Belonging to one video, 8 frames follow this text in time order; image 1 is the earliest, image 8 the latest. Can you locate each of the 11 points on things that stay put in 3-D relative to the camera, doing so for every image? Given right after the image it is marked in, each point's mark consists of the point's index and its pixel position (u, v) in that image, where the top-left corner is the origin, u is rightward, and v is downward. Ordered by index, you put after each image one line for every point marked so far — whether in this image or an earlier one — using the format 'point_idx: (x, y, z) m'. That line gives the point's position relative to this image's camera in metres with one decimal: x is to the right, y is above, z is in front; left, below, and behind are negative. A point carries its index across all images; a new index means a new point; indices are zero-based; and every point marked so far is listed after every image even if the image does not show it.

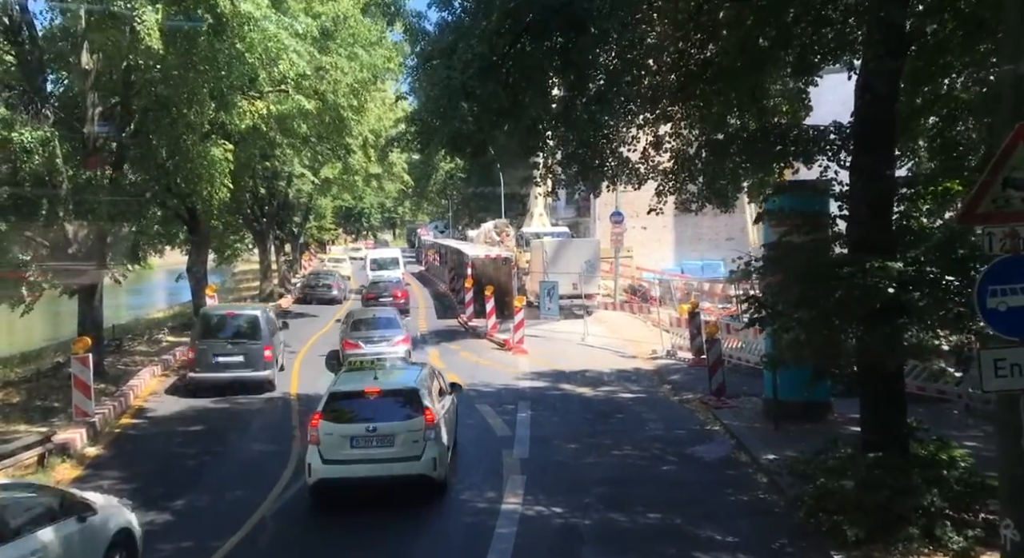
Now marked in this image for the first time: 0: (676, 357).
0: (+3.5, -1.7, +19.5) m
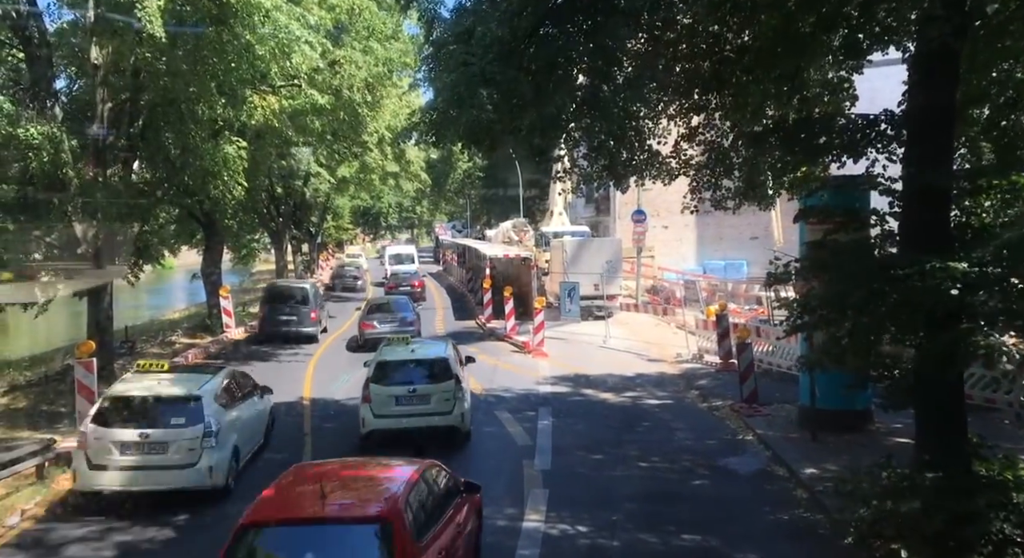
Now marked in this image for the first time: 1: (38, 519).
0: (+4.0, -1.7, +18.8) m
1: (-5.2, -2.6, +9.8) m
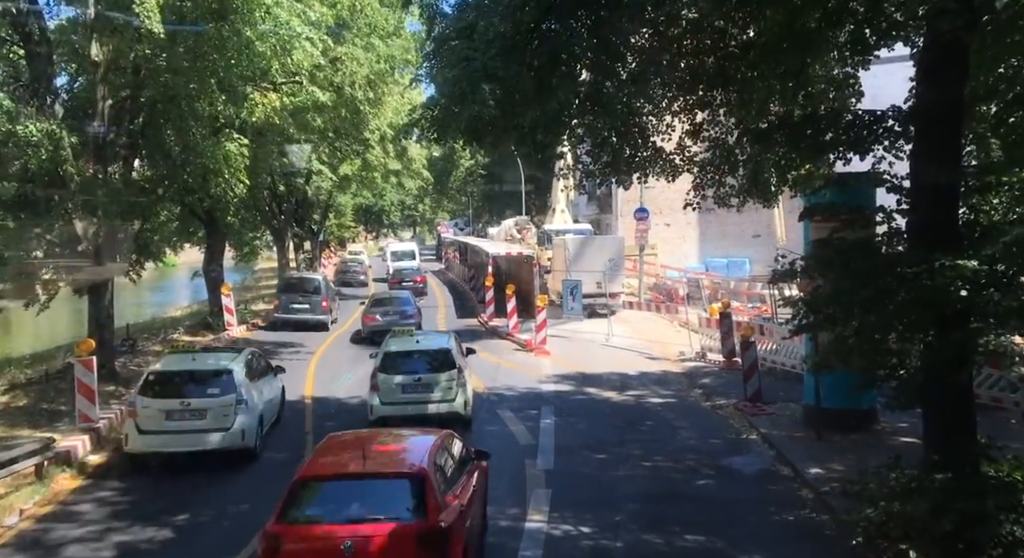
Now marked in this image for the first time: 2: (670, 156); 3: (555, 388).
0: (+4.0, -1.7, +18.7) m
1: (-5.1, -2.6, +9.7) m
2: (+1.9, +1.5, +10.8) m
3: (+0.8, -2.0, +16.8) m
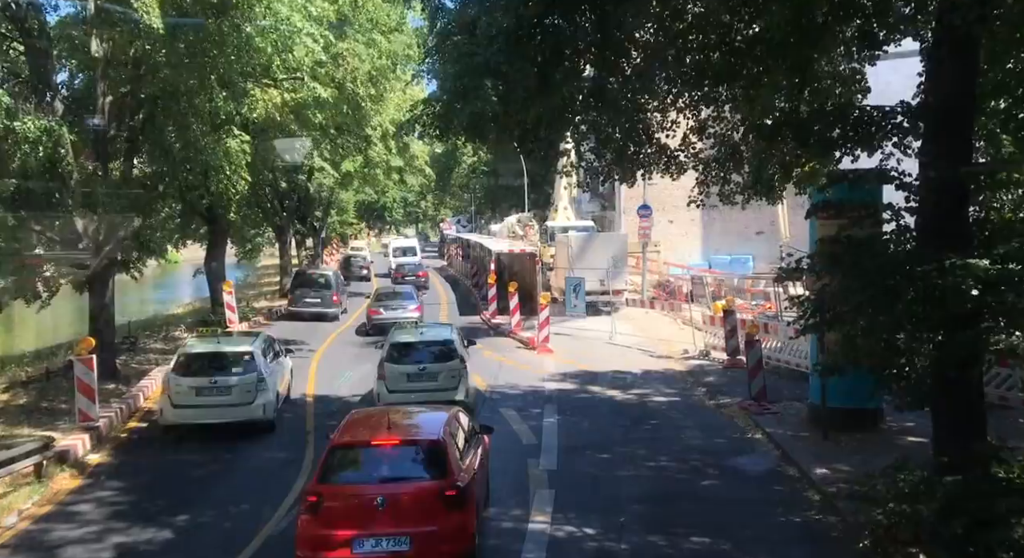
0: (+4.1, -1.6, +18.6) m
1: (-5.1, -2.6, +9.6) m
2: (+1.9, +1.5, +10.7) m
3: (+0.9, -2.0, +16.7) m
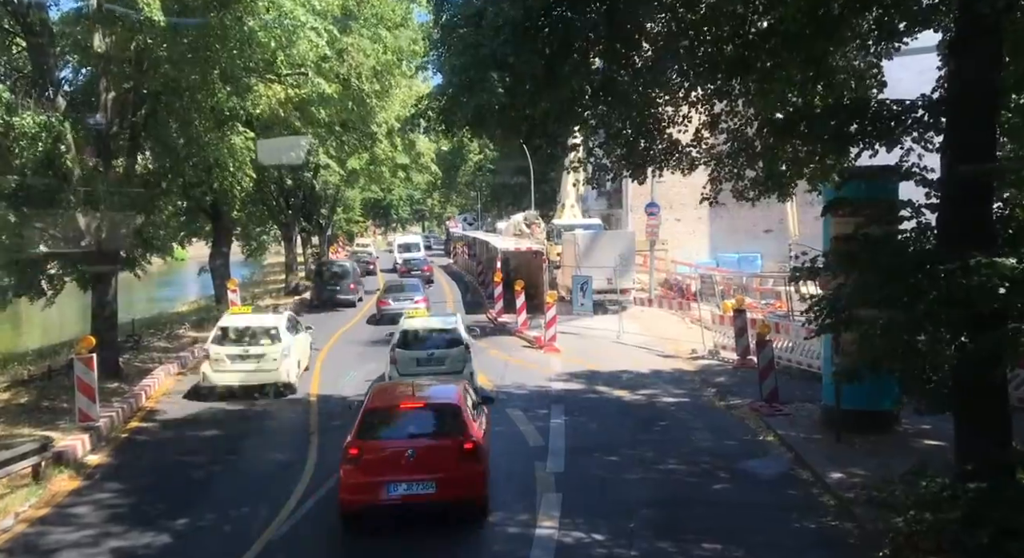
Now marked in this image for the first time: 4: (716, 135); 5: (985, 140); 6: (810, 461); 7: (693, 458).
0: (+4.2, -1.6, +18.3) m
1: (-5.0, -2.5, +9.4) m
2: (+2.0, +1.5, +10.4) m
3: (+1.0, -2.0, +16.5) m
4: (+2.4, +1.7, +10.4) m
5: (+3.9, +1.2, +7.5) m
6: (+3.5, -2.1, +10.5) m
7: (+2.2, -2.2, +11.2) m
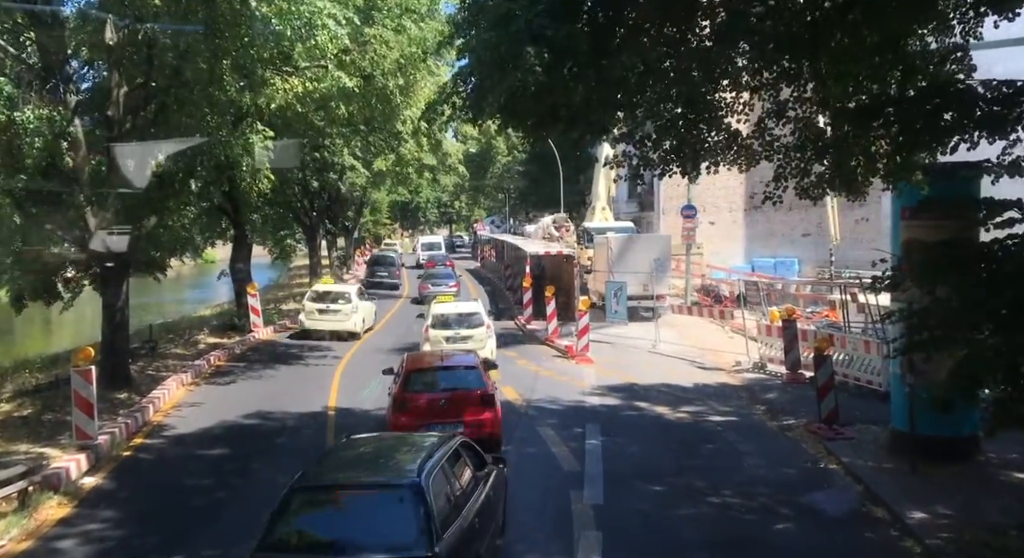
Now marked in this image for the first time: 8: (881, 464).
0: (+4.8, -1.7, +17.1) m
1: (-4.7, -2.6, +8.5) m
2: (+2.4, +1.4, +9.3) m
3: (+1.5, -2.1, +15.3) m
4: (+2.7, +1.6, +9.2) m
5: (+4.2, +1.1, +6.2) m
6: (+3.8, -2.2, +9.3) m
7: (+2.6, -2.3, +10.0) m
8: (+4.3, -2.2, +10.6) m
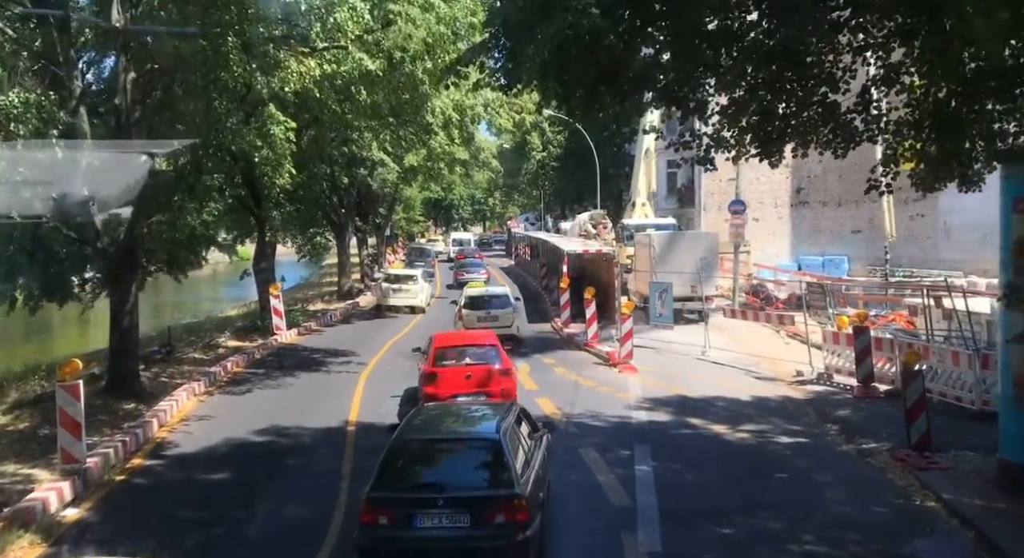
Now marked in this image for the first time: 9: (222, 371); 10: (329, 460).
0: (+5.4, -1.8, +15.4) m
1: (-4.4, -2.7, +7.1) m
2: (+2.7, +1.4, +7.7) m
3: (+2.1, -2.1, +13.8) m
4: (+3.1, +1.5, +7.6) m
5: (+4.4, +1.0, +4.6) m
6: (+4.2, -2.3, +7.6) m
7: (+3.0, -2.4, +8.4) m
8: (+4.7, -2.2, +8.9) m
9: (-5.9, -1.9, +18.4) m
10: (-2.4, -2.4, +11.9) m
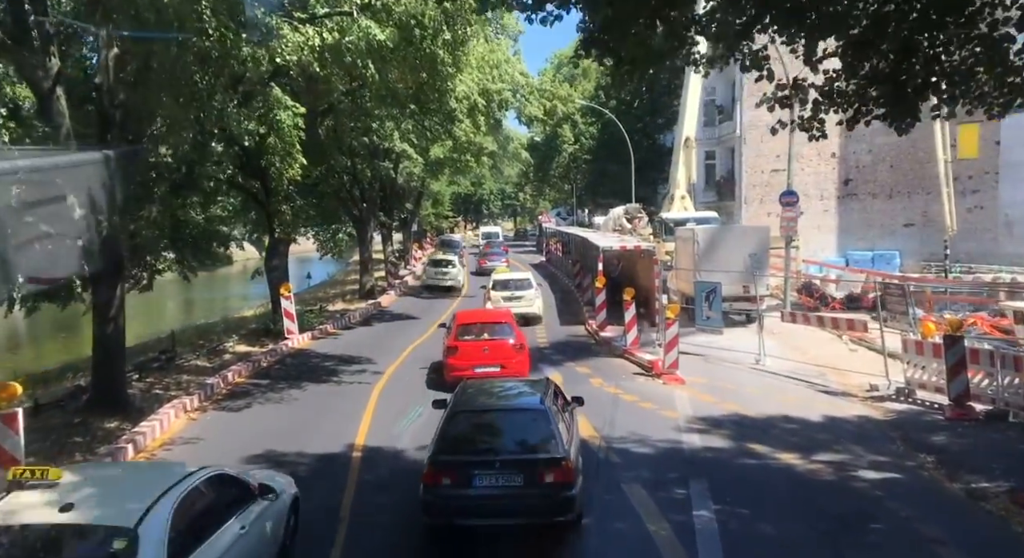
0: (+5.9, -1.8, +13.2) m
1: (-4.2, -2.7, +5.3) m
2: (+2.9, +1.3, +5.6) m
3: (+2.5, -2.1, +11.7) m
4: (+3.3, +1.5, +5.6) m
5: (+4.5, +0.9, +2.4) m
6: (+4.4, -2.3, +5.5) m
7: (+3.2, -2.4, +6.4) m
8: (+5.0, -2.2, +6.8) m
9: (-5.3, -1.9, +16.7) m
10: (-2.1, -2.5, +10.0) m
